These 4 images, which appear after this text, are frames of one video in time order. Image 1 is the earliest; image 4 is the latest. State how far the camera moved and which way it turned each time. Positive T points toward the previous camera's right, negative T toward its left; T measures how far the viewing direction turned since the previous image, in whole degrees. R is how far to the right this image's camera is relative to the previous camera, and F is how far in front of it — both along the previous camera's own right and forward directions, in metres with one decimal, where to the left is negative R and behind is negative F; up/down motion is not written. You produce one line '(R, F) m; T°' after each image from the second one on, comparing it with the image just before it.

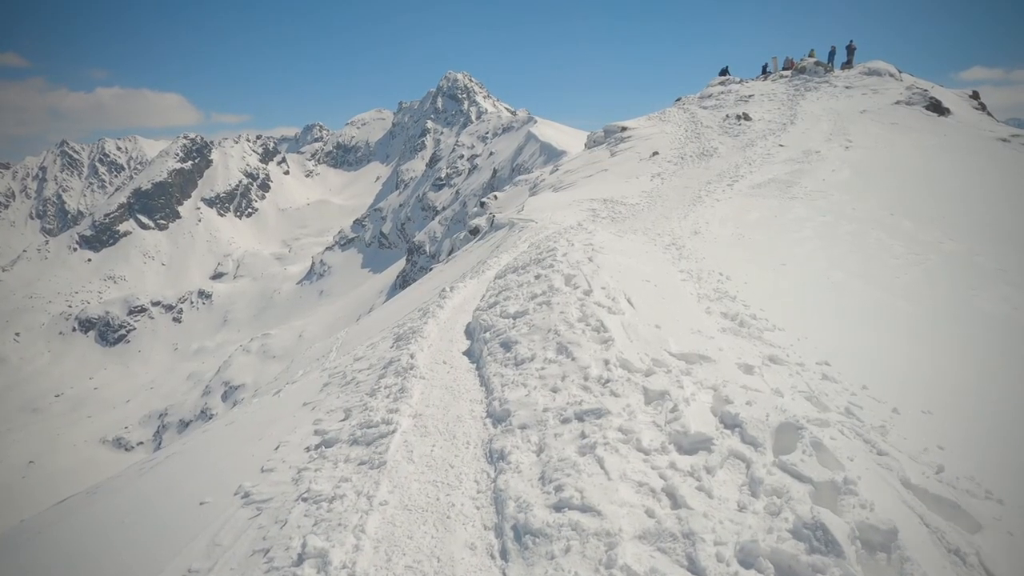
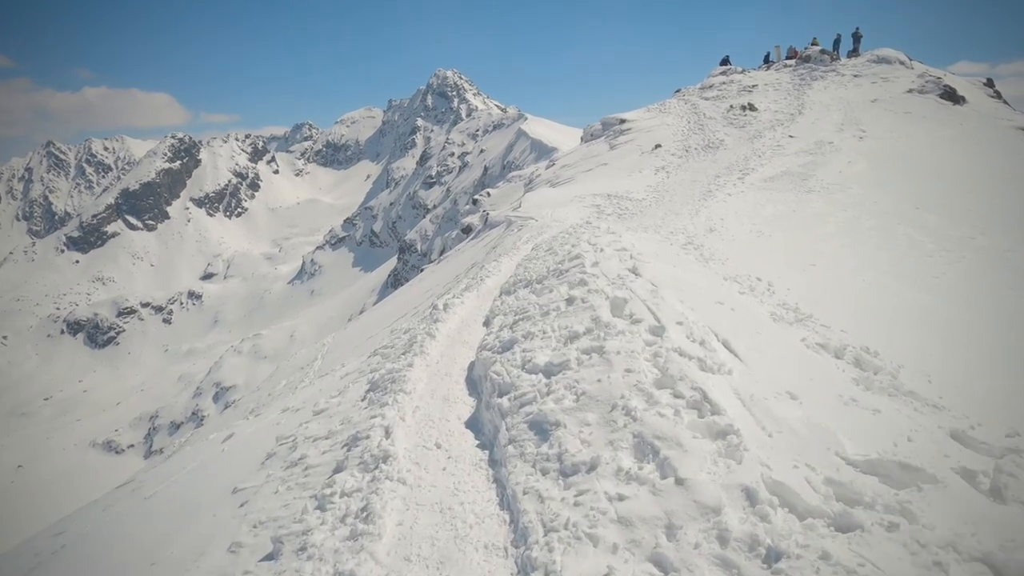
(-0.3, +2.5) m; +1°
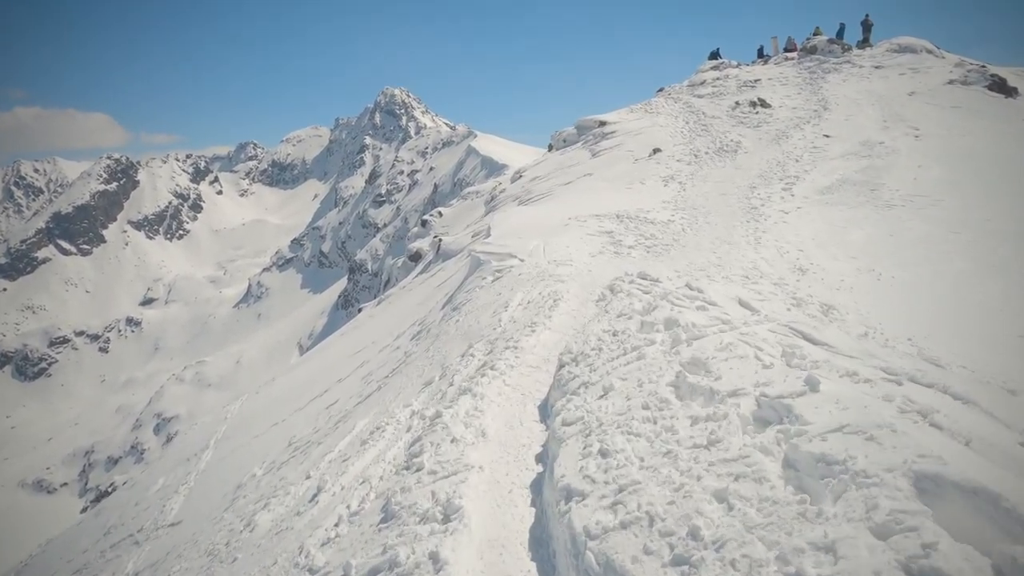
(-0.5, +10.7) m; +5°
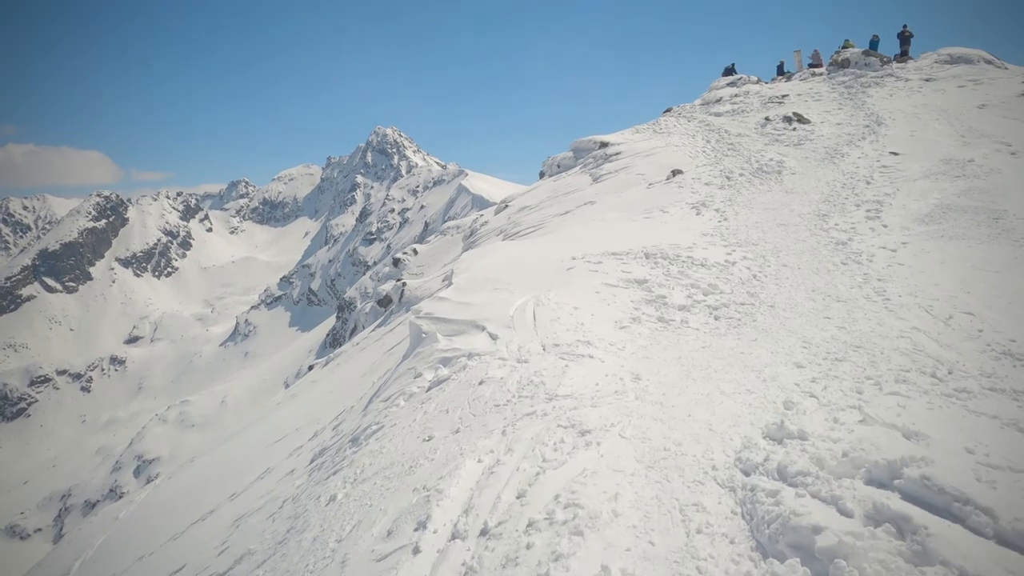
(+0.5, +7.7) m; +1°
